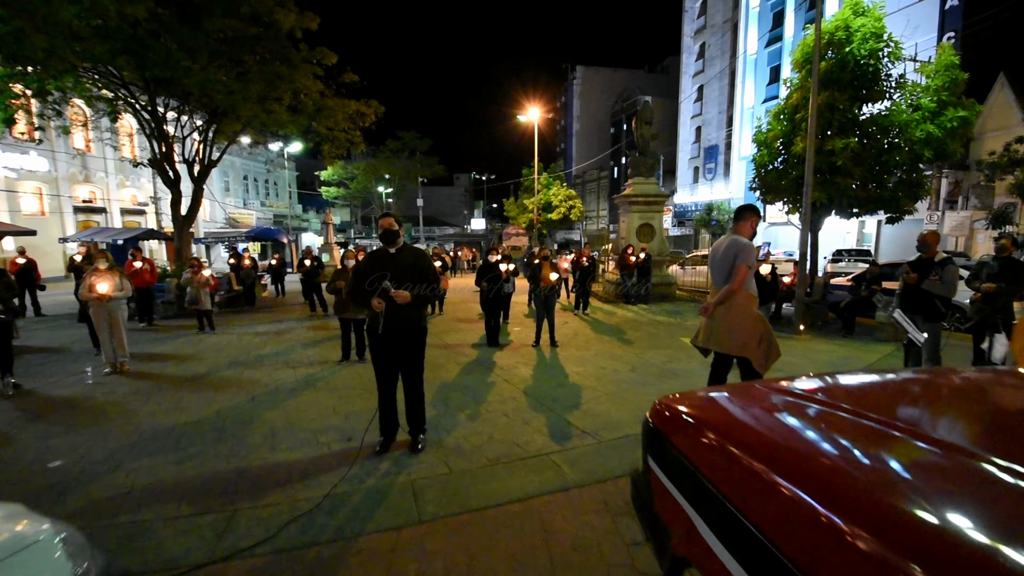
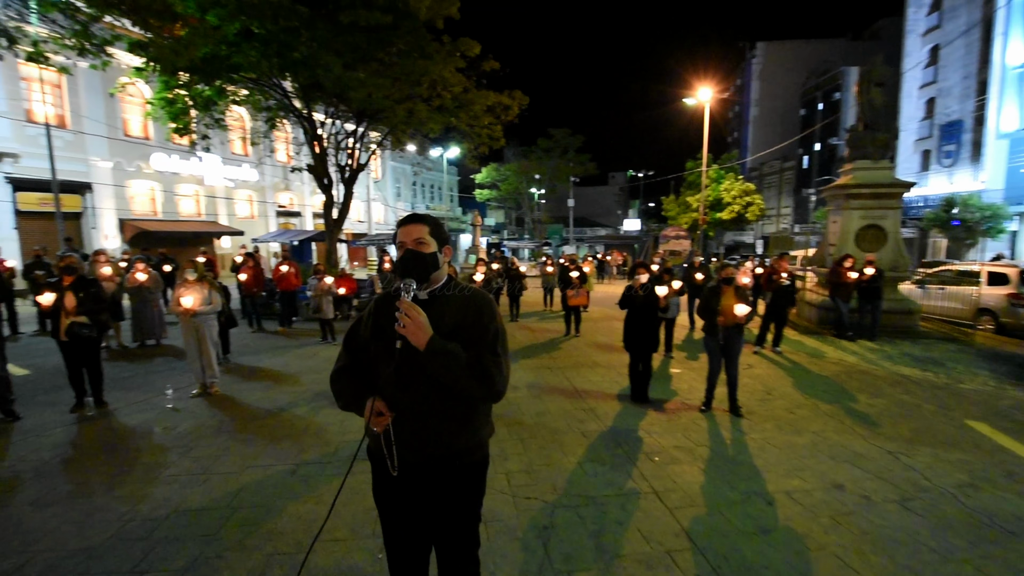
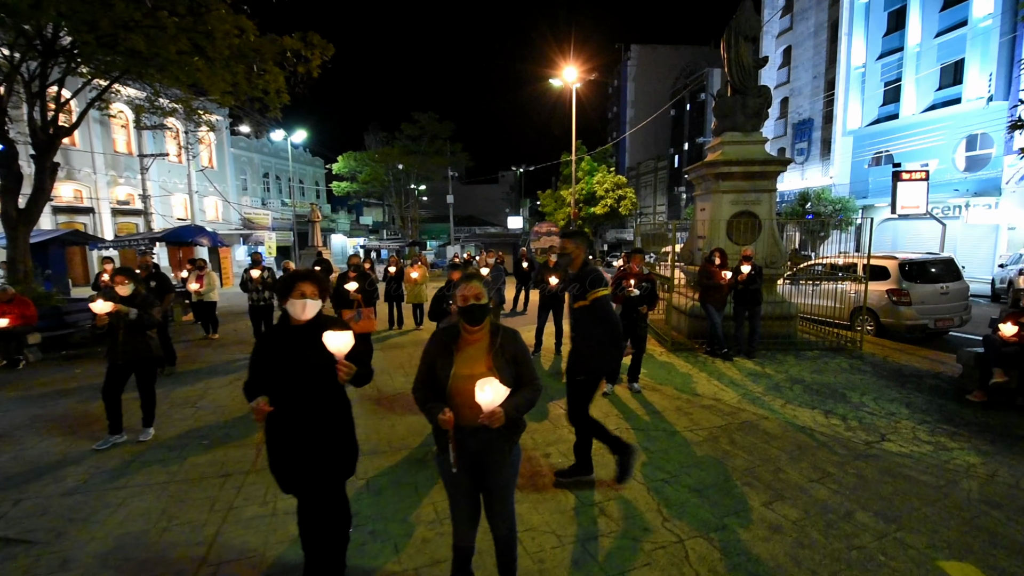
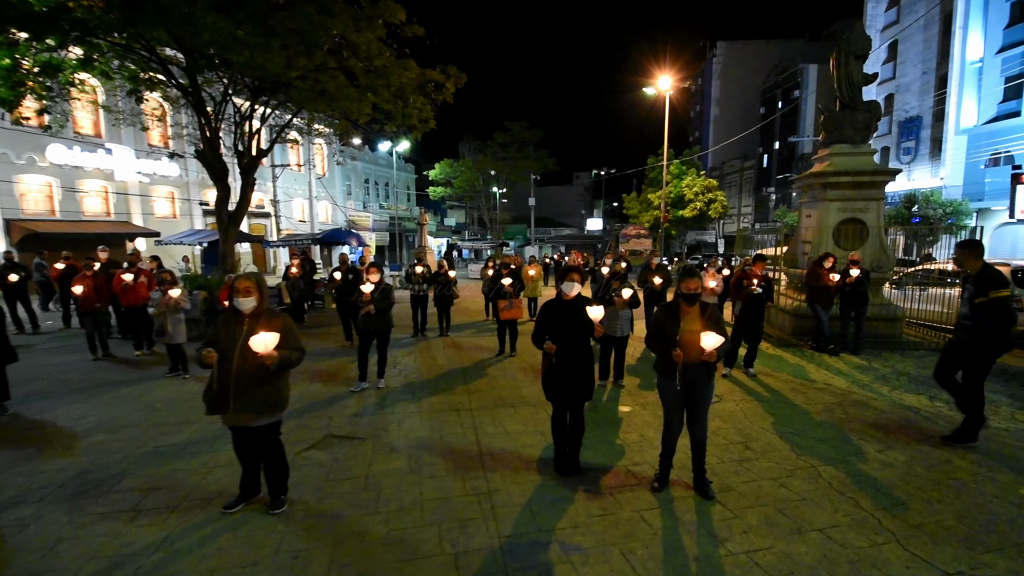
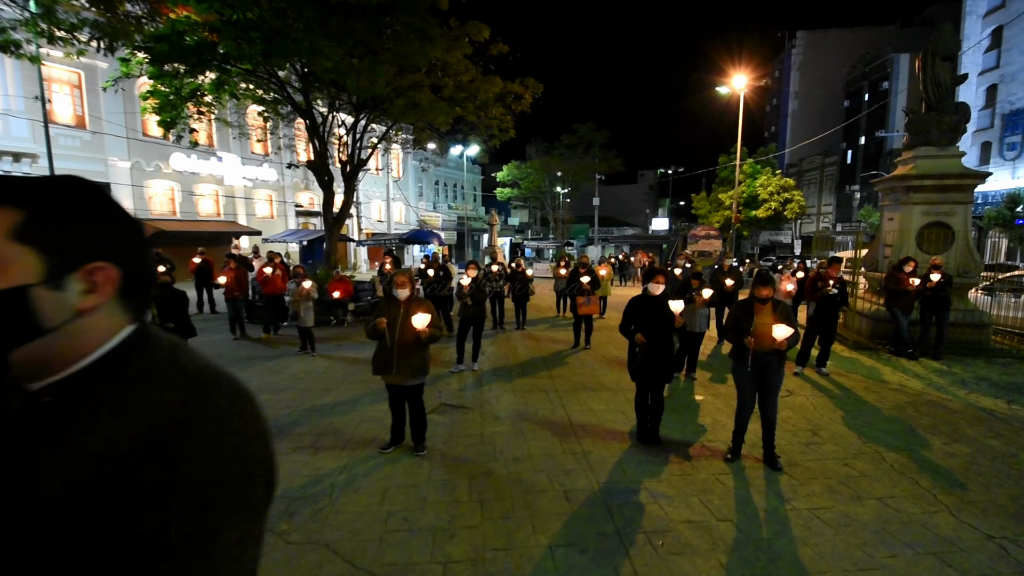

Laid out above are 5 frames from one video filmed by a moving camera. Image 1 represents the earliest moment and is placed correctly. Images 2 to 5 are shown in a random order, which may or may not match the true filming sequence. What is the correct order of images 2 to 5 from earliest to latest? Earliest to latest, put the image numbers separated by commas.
2, 5, 4, 3
